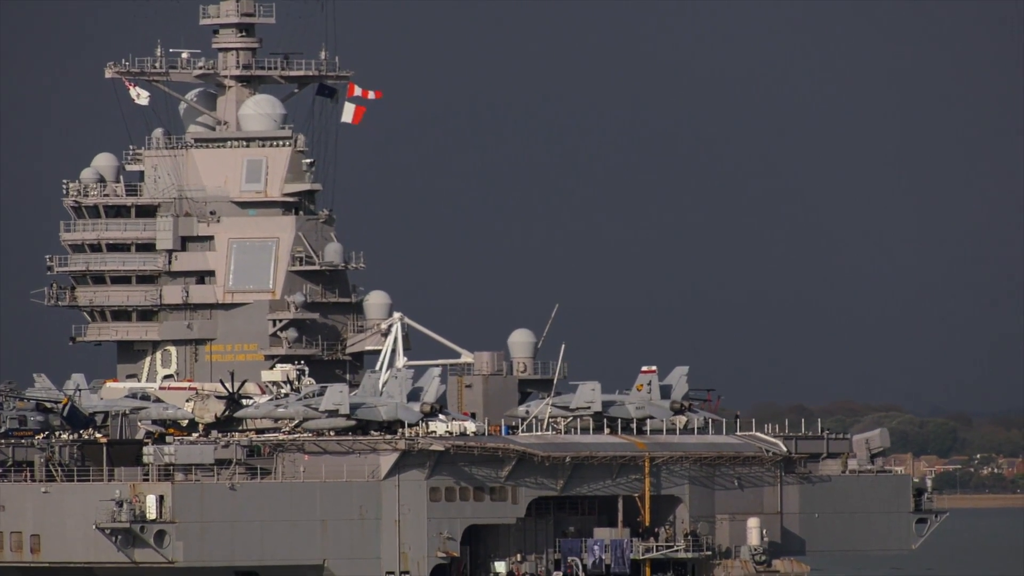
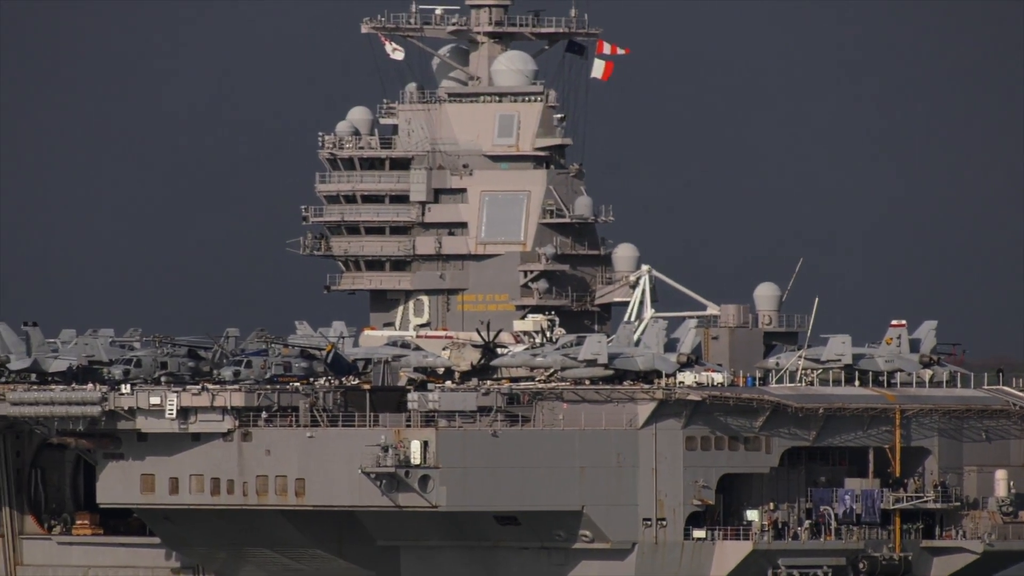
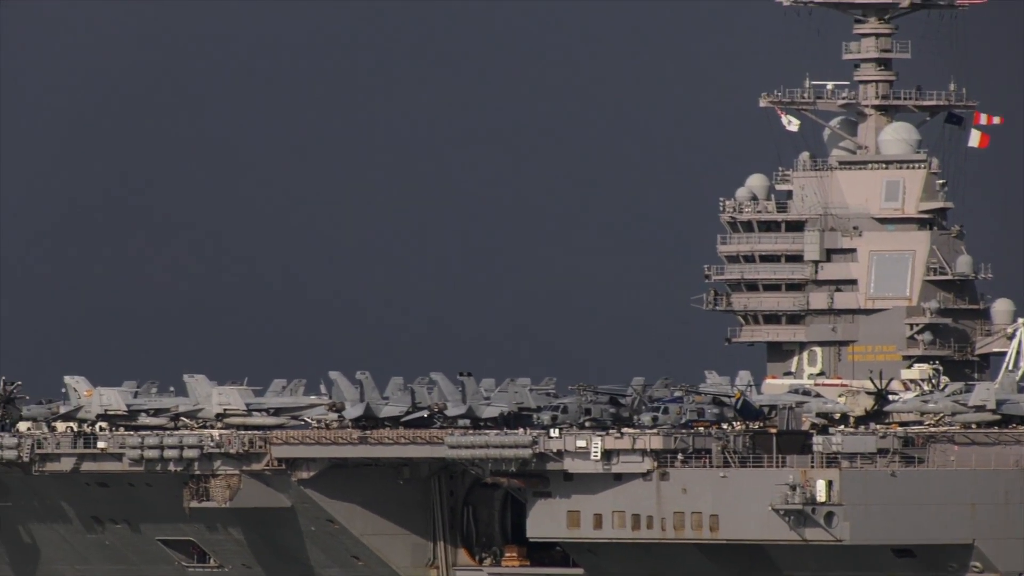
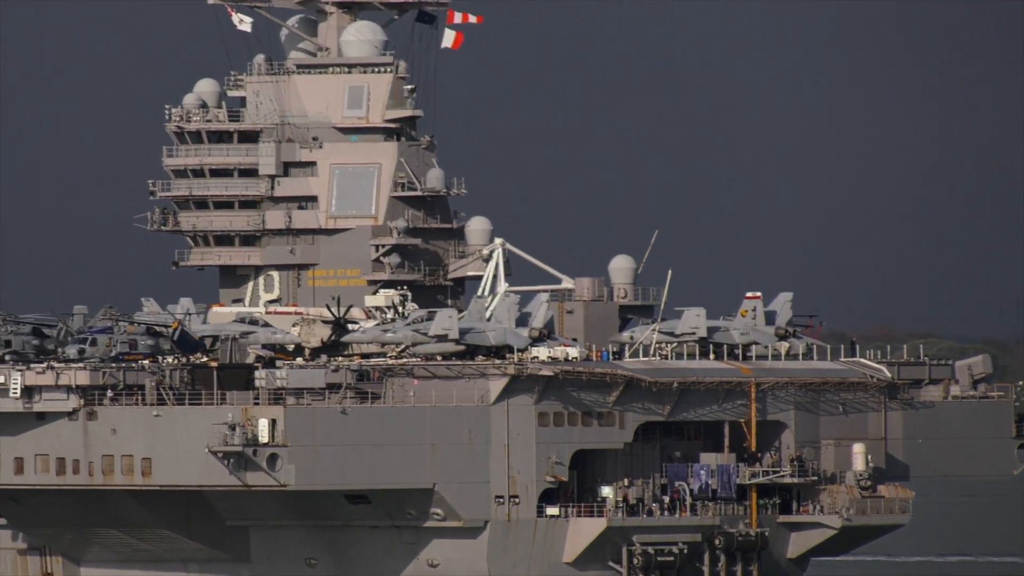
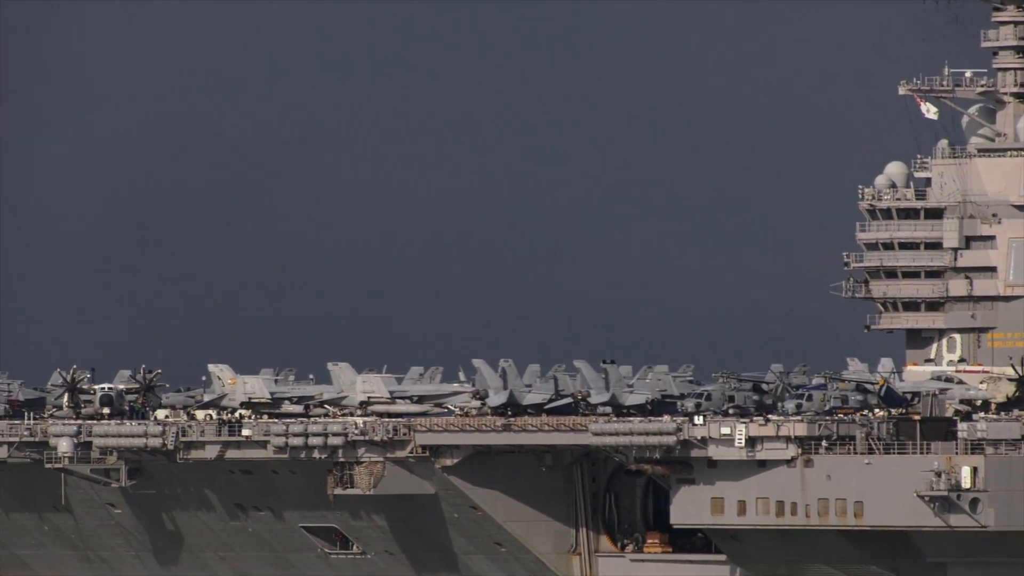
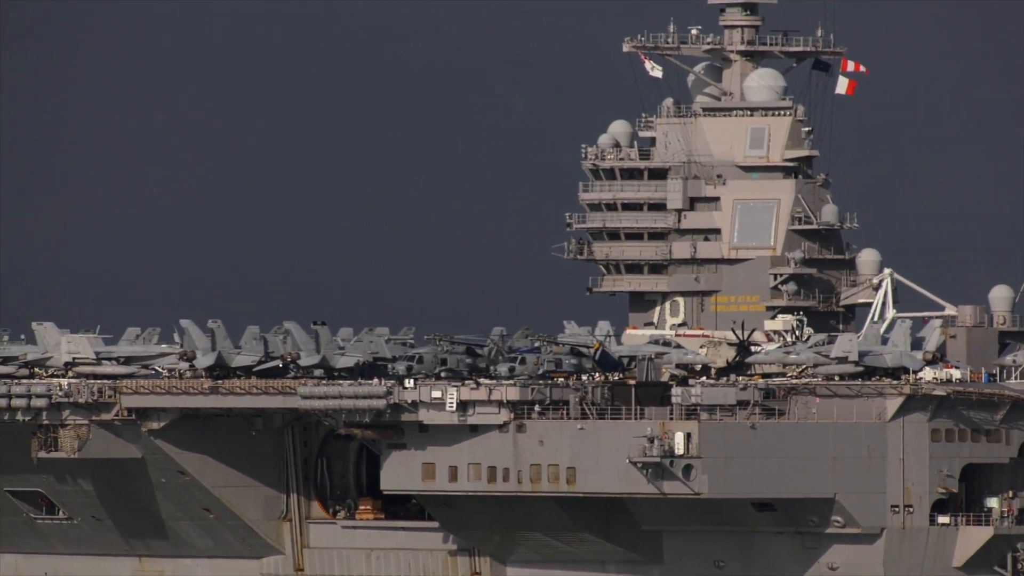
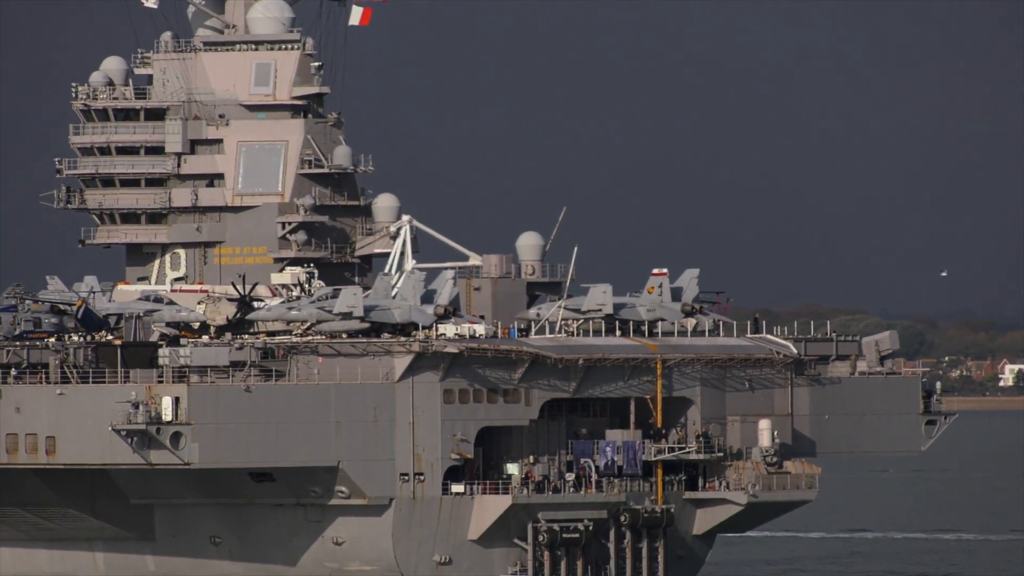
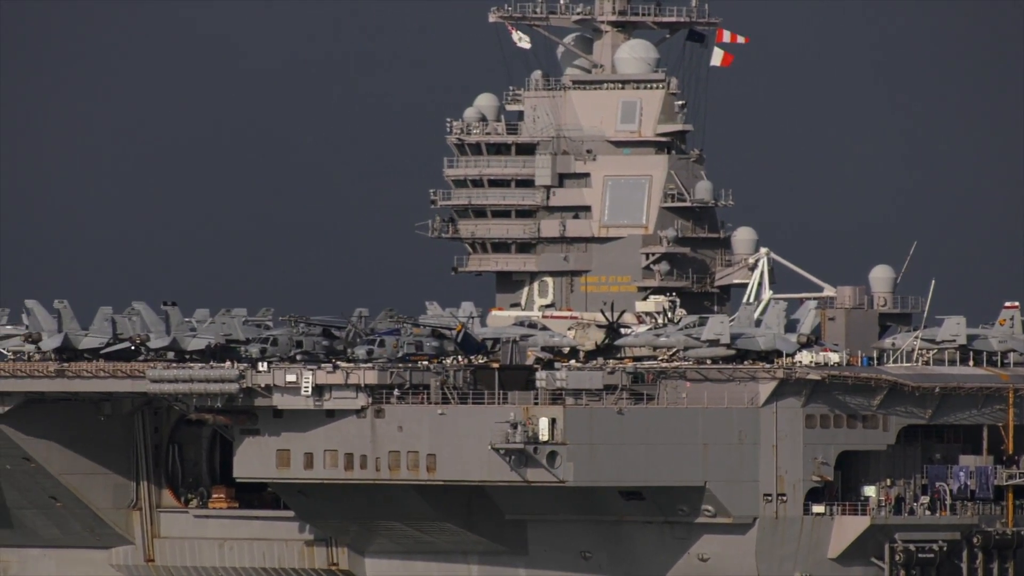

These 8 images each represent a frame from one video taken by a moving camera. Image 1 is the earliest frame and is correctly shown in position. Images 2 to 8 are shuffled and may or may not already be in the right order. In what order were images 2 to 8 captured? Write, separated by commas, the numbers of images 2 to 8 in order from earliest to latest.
7, 4, 2, 8, 6, 3, 5
